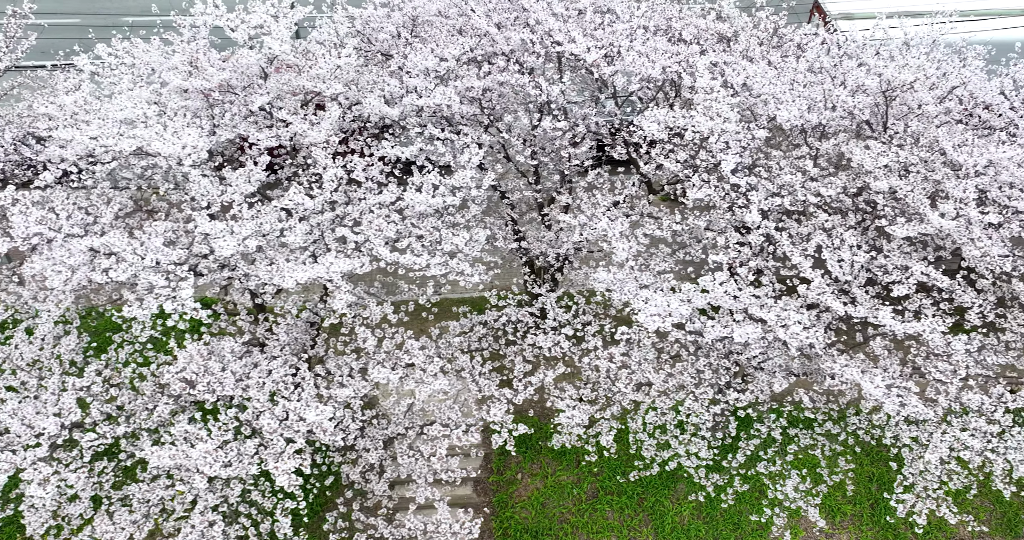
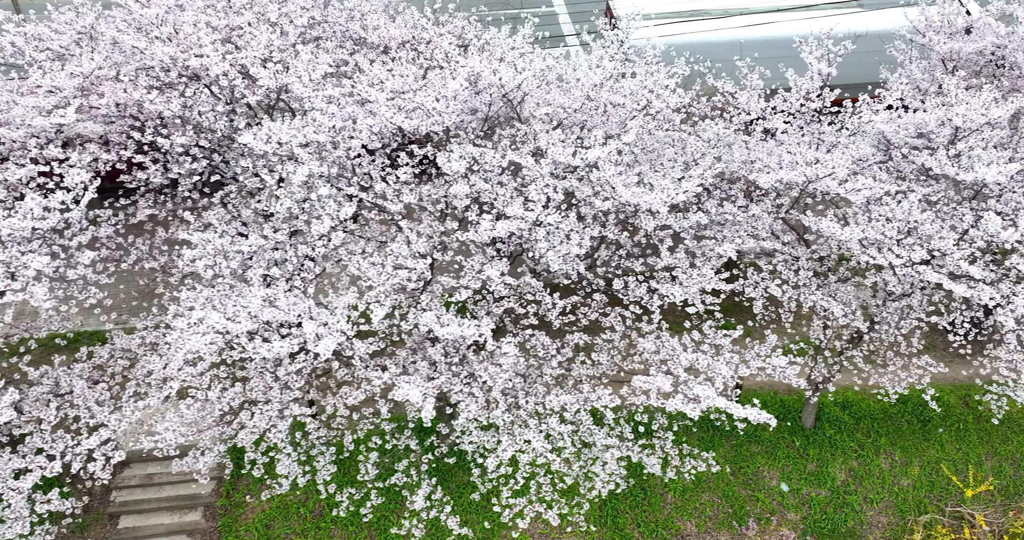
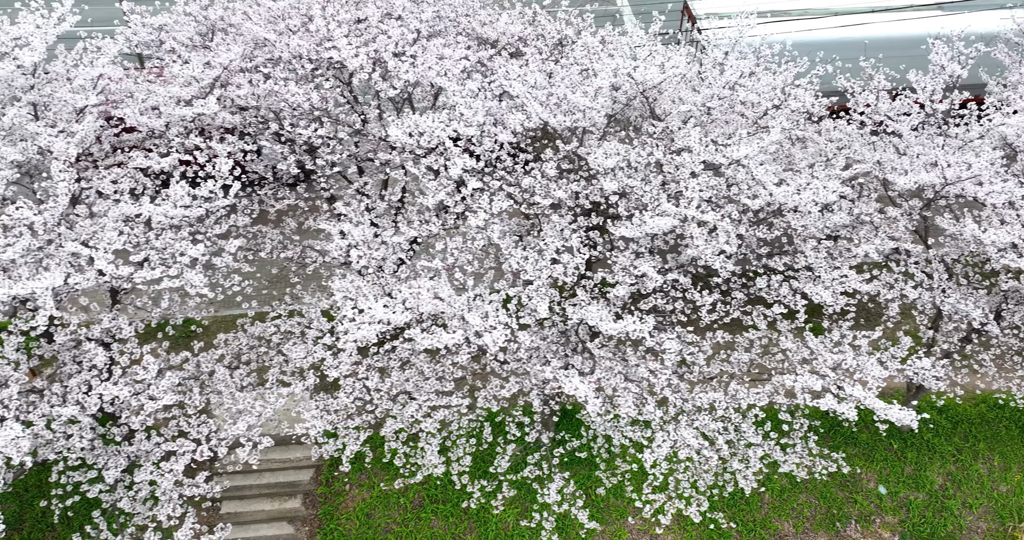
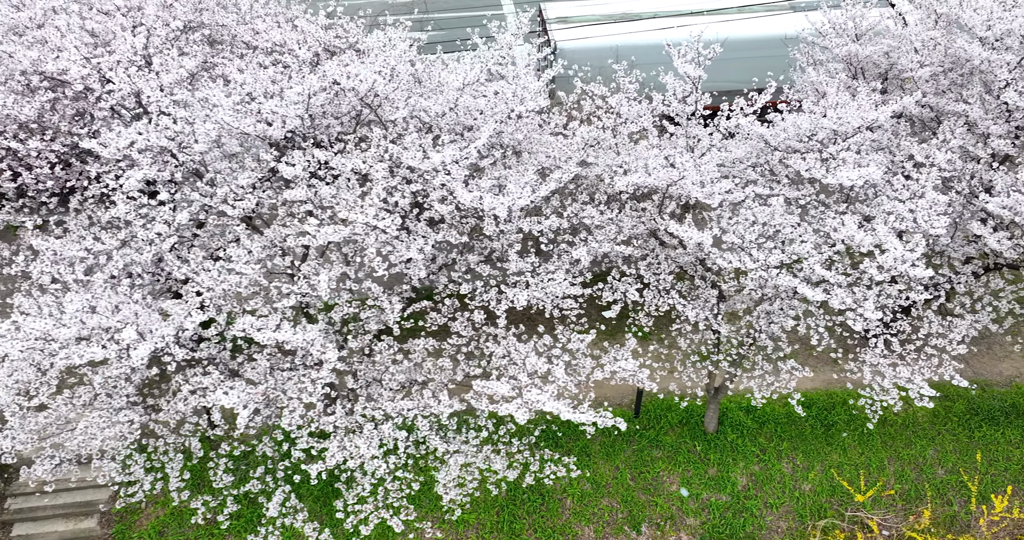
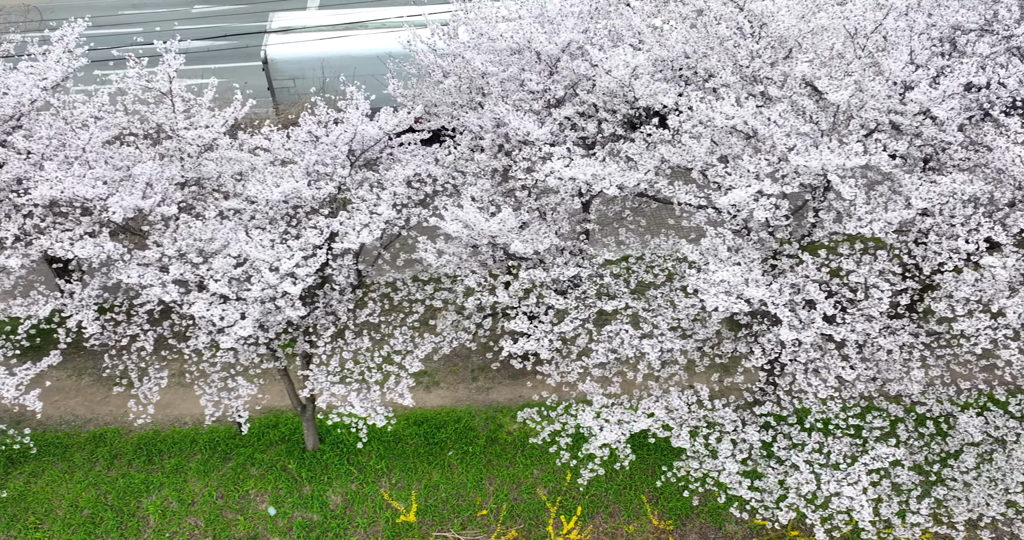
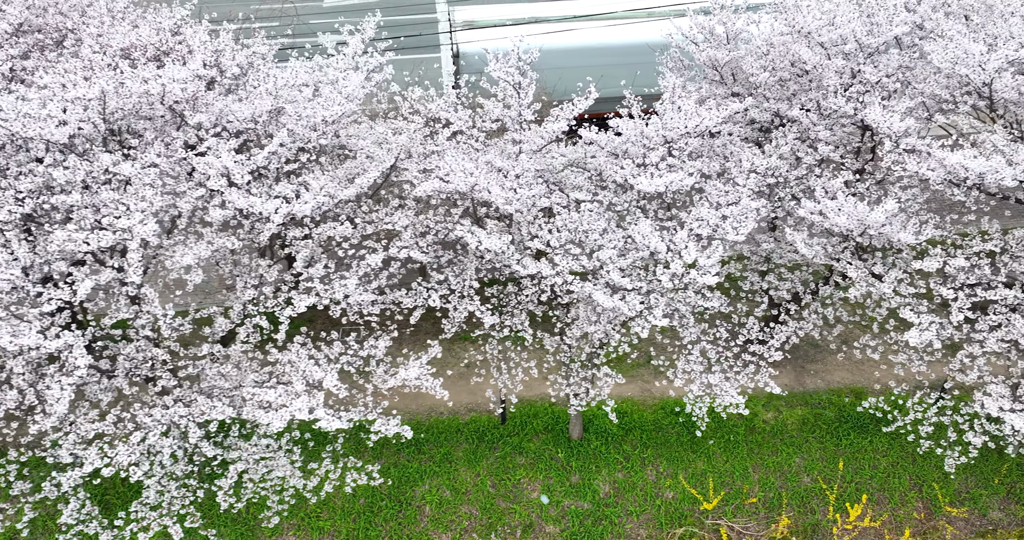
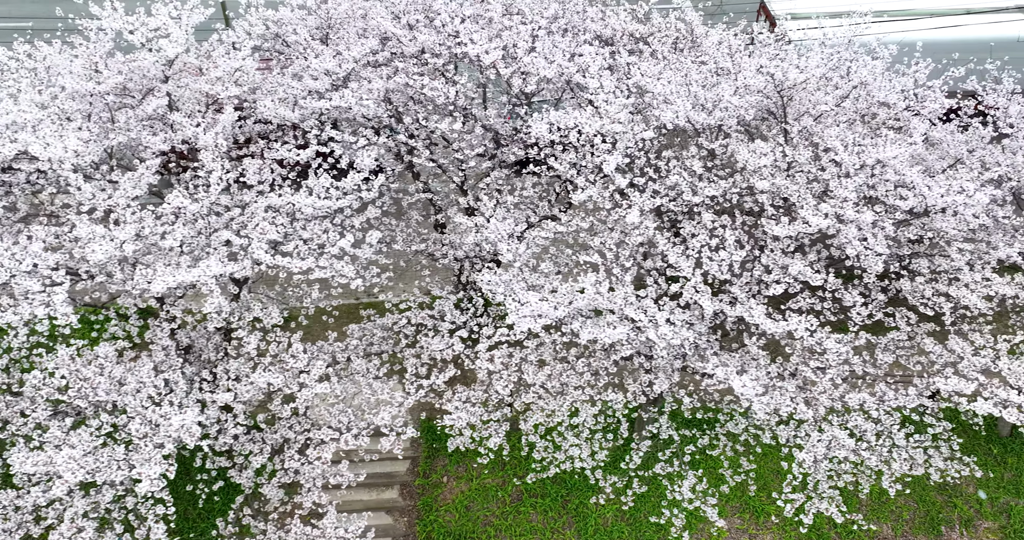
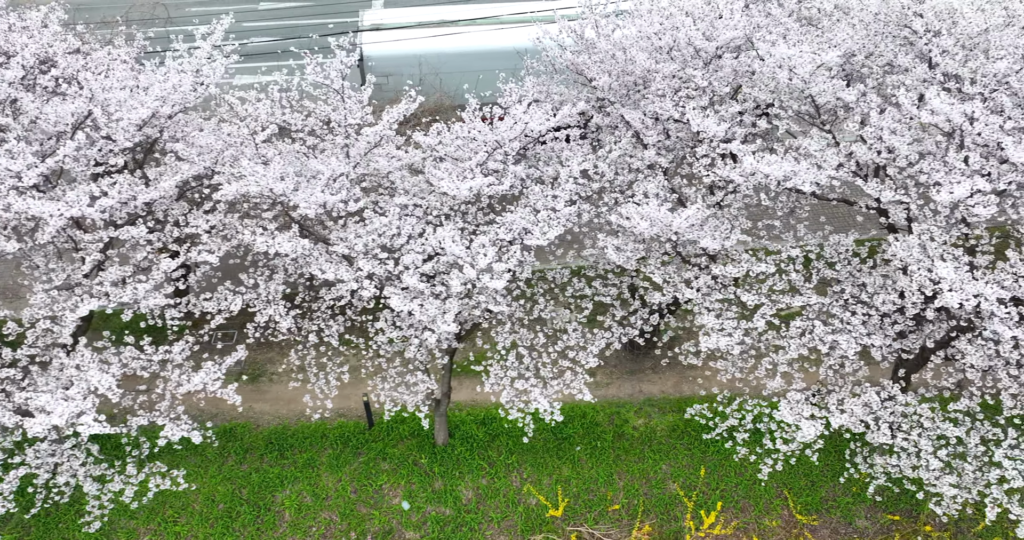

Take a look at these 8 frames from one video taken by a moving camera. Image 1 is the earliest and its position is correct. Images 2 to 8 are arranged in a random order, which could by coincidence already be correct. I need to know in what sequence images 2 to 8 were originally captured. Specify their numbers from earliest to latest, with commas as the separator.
7, 3, 2, 4, 6, 8, 5
